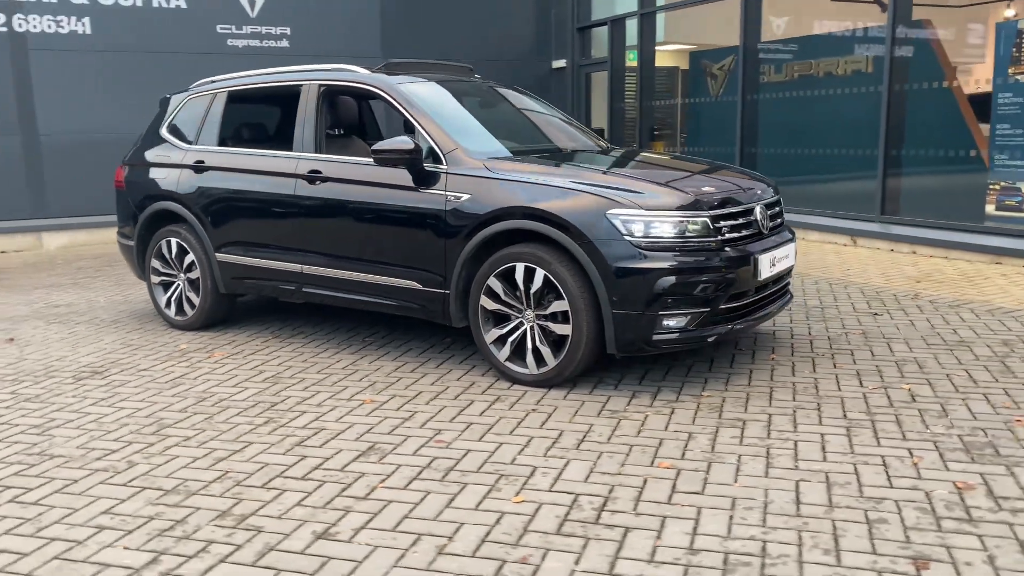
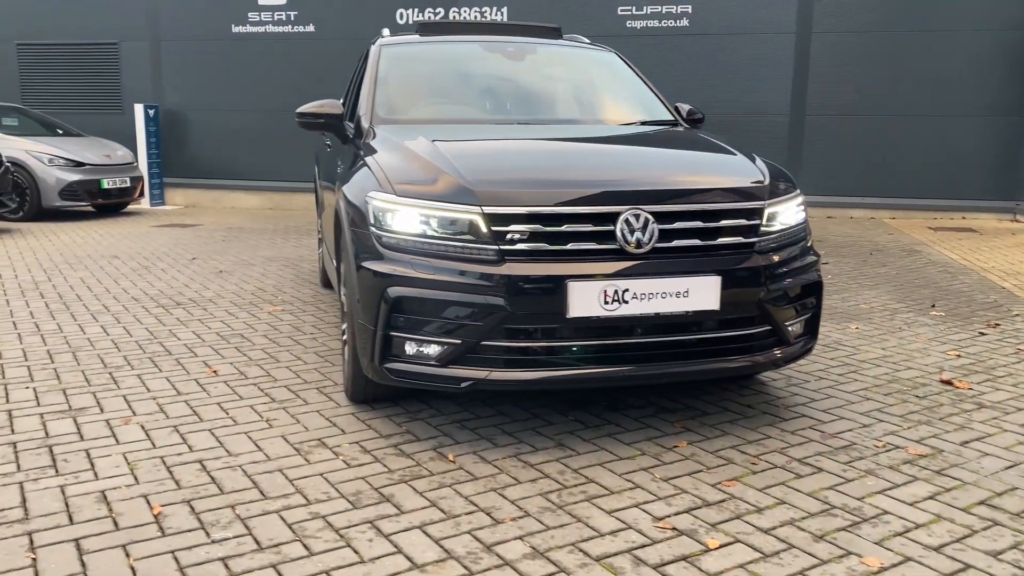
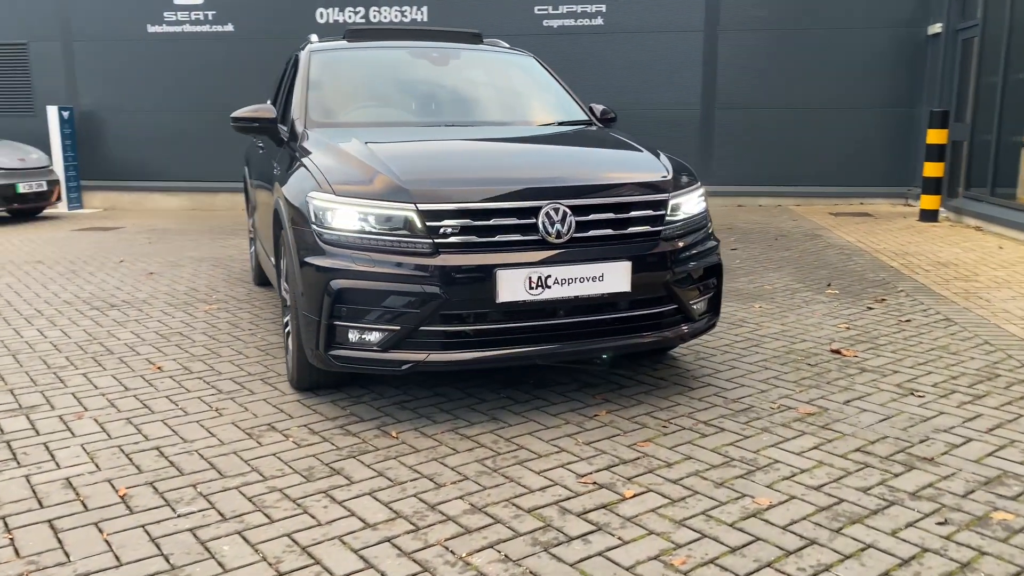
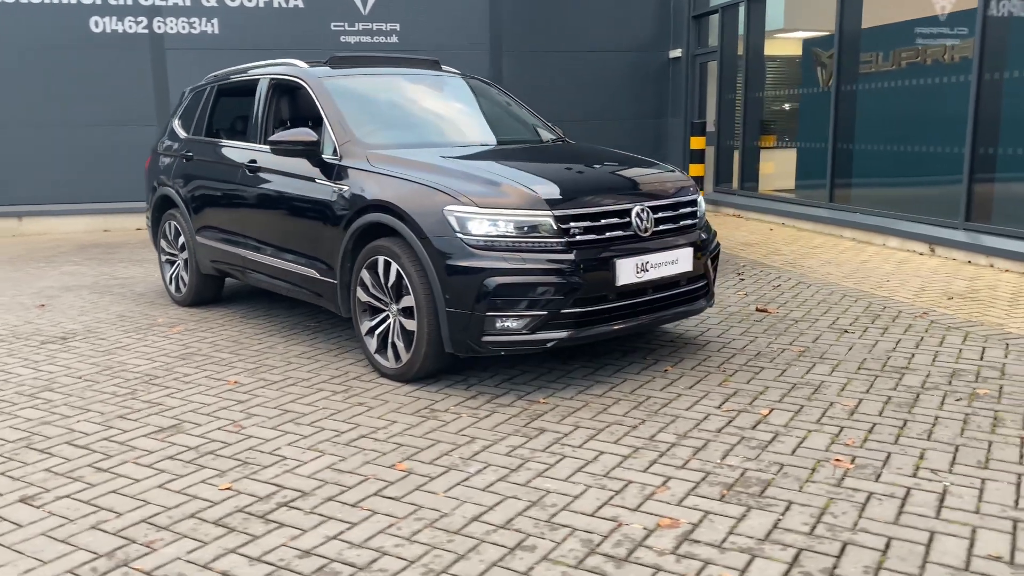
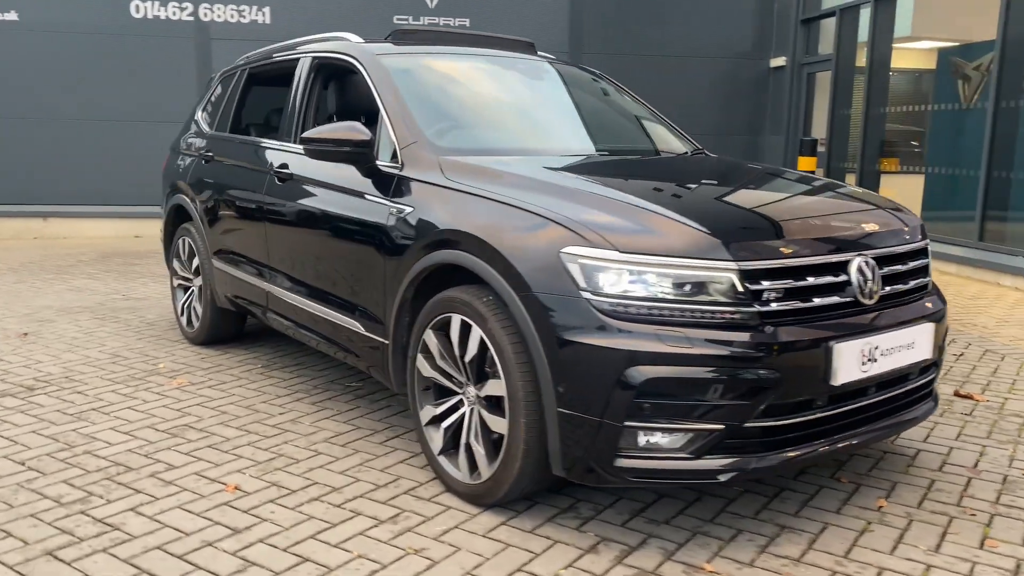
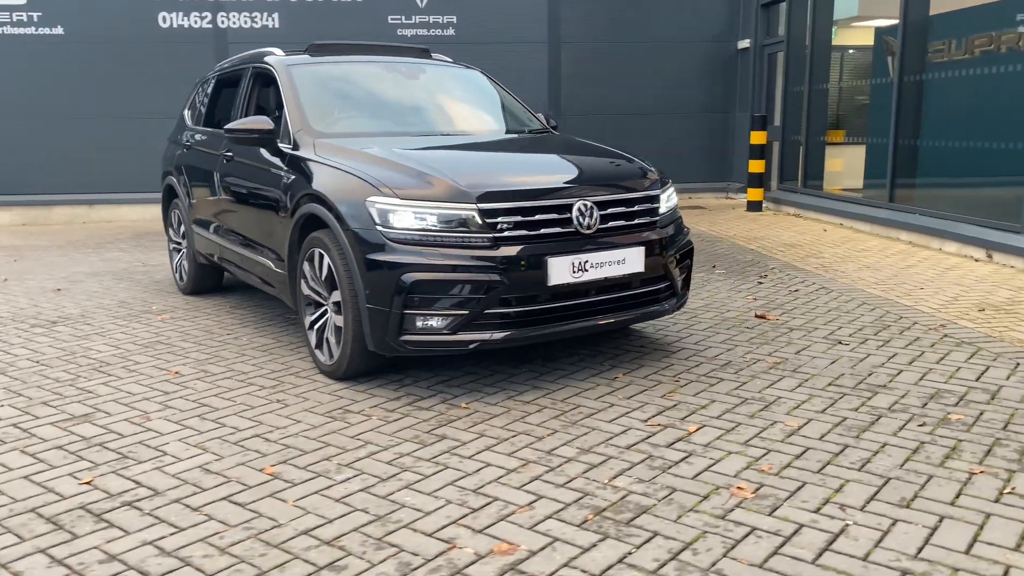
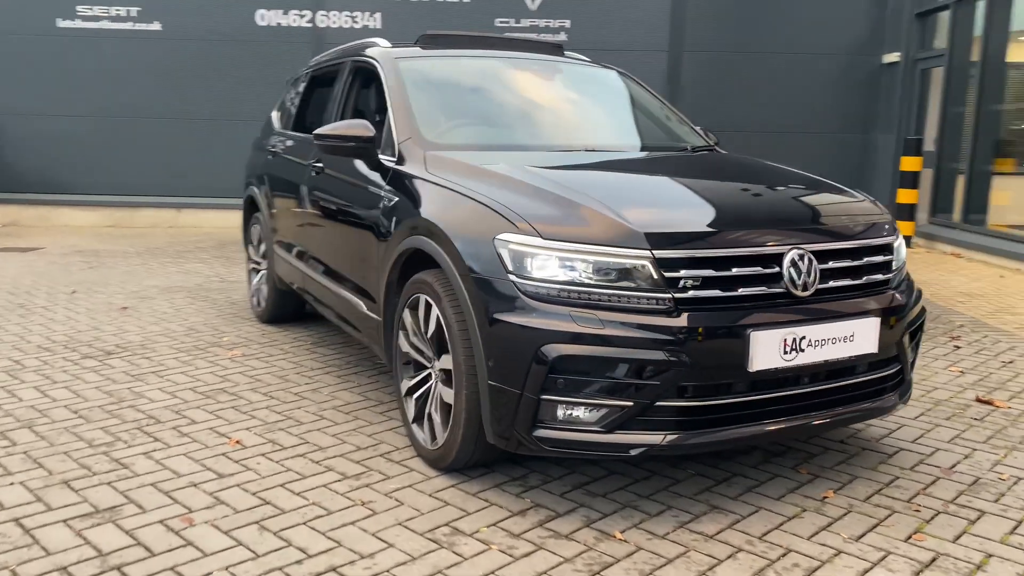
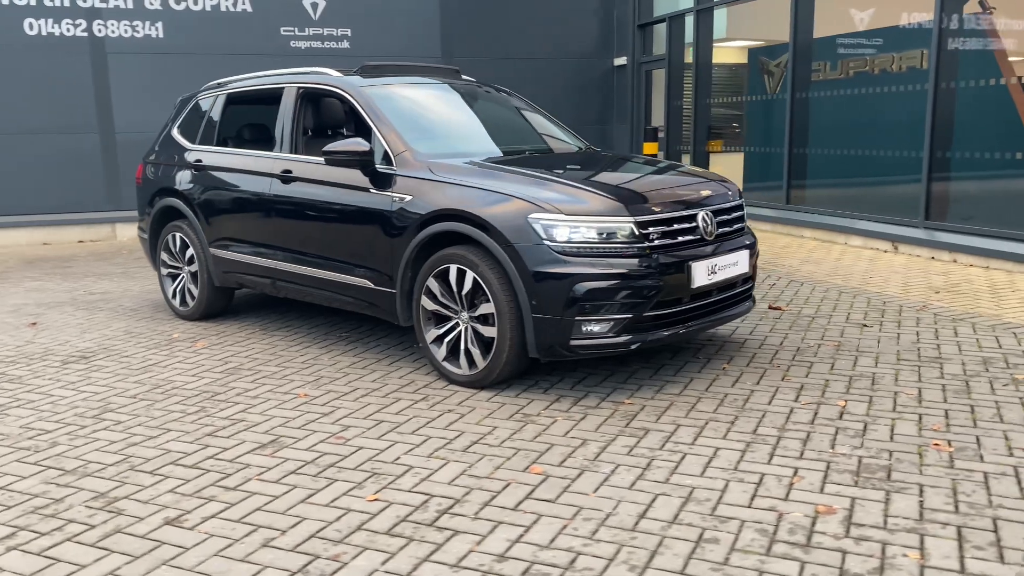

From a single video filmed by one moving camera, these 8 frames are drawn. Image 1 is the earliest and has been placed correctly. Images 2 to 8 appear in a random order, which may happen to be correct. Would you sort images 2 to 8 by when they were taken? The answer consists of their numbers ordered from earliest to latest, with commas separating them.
8, 4, 6, 3, 2, 7, 5
